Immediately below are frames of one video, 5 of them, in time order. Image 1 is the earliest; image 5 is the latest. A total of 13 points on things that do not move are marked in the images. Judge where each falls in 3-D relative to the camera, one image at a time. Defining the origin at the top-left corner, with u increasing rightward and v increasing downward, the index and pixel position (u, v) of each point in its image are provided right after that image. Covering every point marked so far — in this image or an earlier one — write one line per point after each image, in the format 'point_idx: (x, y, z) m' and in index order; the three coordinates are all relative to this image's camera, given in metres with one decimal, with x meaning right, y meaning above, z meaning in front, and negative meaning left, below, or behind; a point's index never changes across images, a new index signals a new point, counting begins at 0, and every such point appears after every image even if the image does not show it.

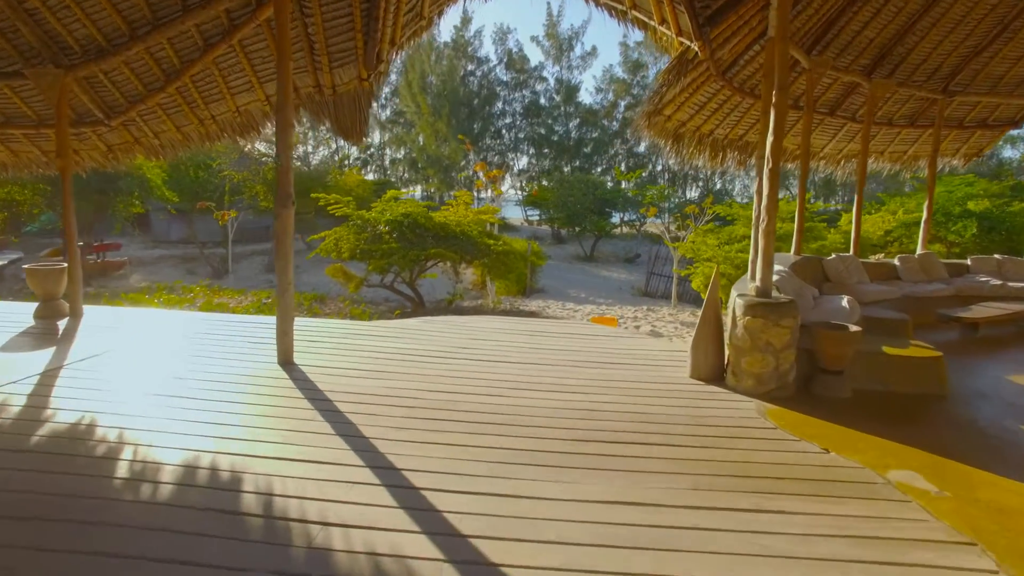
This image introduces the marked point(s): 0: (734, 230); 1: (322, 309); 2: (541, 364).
0: (+3.7, +1.0, +10.5) m
1: (-2.6, -0.3, +8.4) m
2: (+0.2, -0.5, +3.9) m
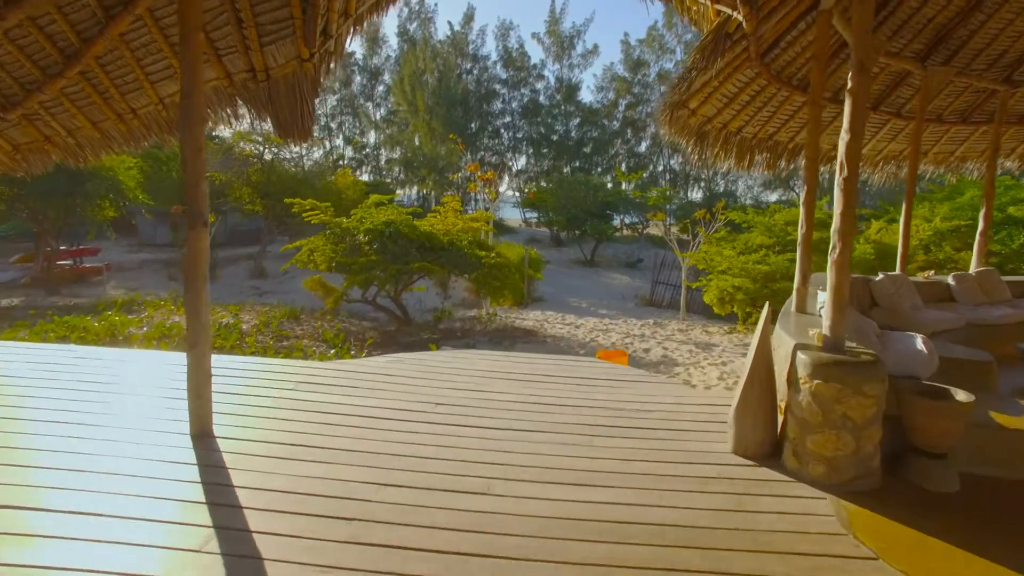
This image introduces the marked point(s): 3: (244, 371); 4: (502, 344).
0: (+3.7, +0.8, +9.6) m
1: (-2.7, -0.5, +7.5) m
2: (+0.1, -0.7, +3.0) m
3: (-1.7, -0.5, +3.9) m
4: (-0.1, -0.7, +6.9) m
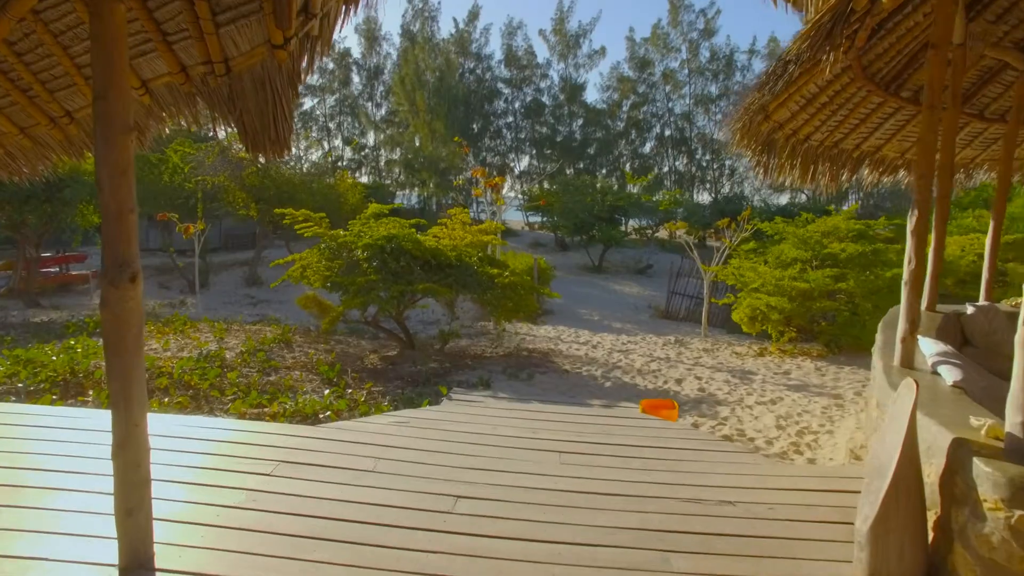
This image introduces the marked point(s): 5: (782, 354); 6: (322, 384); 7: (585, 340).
0: (+3.8, +0.5, +8.8) m
1: (-2.5, -0.8, +6.7) m
2: (+0.3, -0.9, +2.3) m
3: (-1.5, -0.8, +3.1) m
4: (+0.1, -0.9, +6.2) m
5: (+3.6, -0.9, +8.4) m
6: (-1.8, -0.9, +5.8) m
7: (+1.1, -0.8, +9.7) m
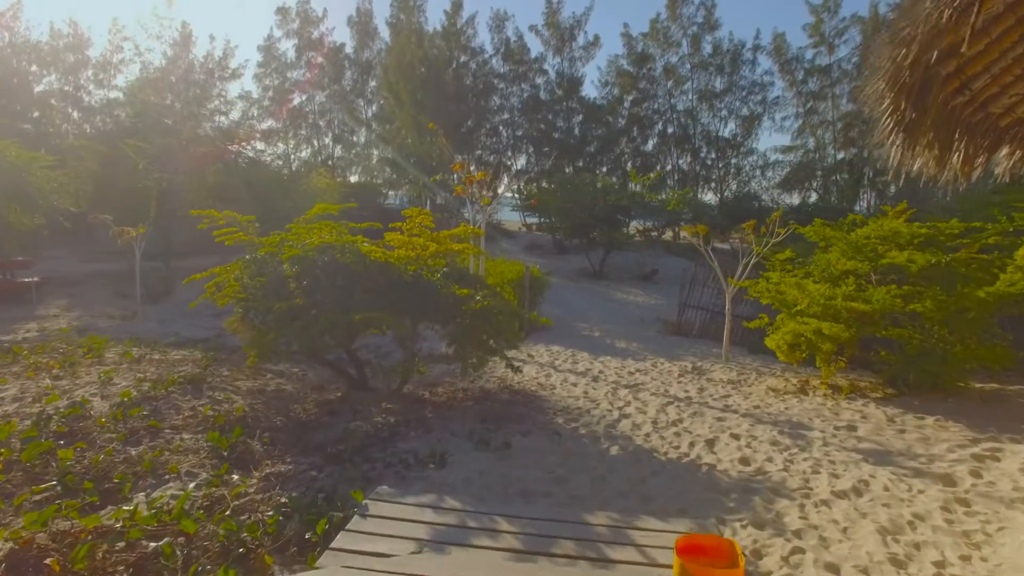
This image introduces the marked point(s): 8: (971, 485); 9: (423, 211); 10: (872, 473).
0: (+3.6, +0.3, +7.0) m
1: (-2.7, -1.0, +4.9) m
2: (+0.1, -1.2, +0.5) m
3: (-1.8, -1.0, +1.4) m
4: (-0.2, -1.1, +4.4) m
5: (+3.4, -1.1, +6.6) m
6: (-2.0, -1.1, +4.1) m
7: (+0.9, -1.0, +8.0) m
8: (+2.8, -1.2, +3.7) m
9: (-0.9, +0.8, +6.3) m
10: (+2.3, -1.2, +4.1) m
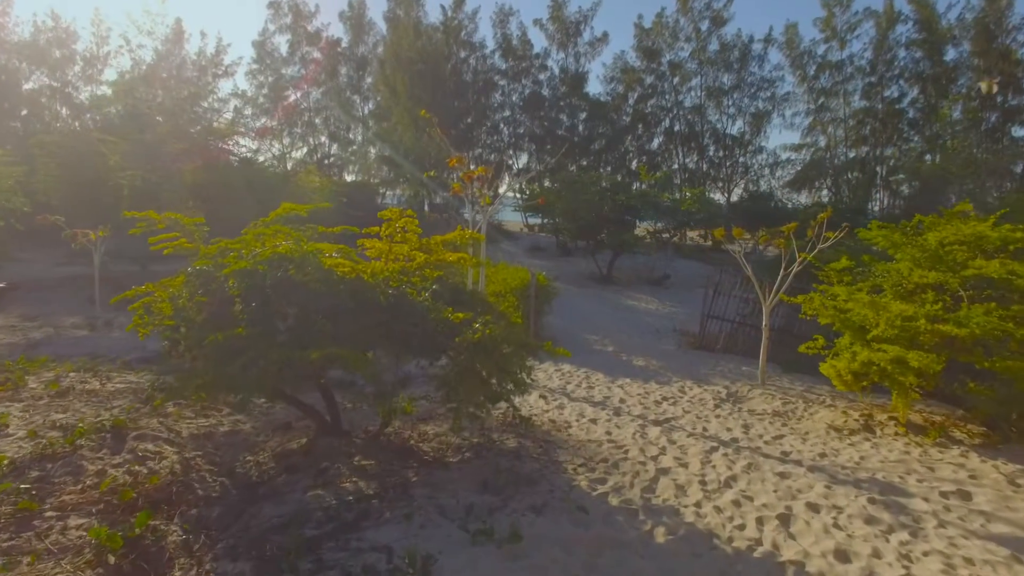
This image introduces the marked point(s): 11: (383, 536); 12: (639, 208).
0: (+3.7, +0.2, +5.8) m
1: (-2.7, -1.2, +3.7) m
2: (+0.1, -1.3, -0.7) m
3: (-1.7, -1.1, +0.2) m
4: (-0.1, -1.3, +3.2) m
5: (+3.5, -1.3, +5.4) m
6: (-1.9, -1.3, +2.8) m
7: (+1.0, -1.2, +6.8) m
8: (+2.8, -1.3, +2.5) m
9: (-0.8, +0.6, +5.0) m
10: (+2.4, -1.4, +2.8) m
11: (-0.7, -1.3, +3.2) m
12: (+3.7, +2.4, +18.4) m
